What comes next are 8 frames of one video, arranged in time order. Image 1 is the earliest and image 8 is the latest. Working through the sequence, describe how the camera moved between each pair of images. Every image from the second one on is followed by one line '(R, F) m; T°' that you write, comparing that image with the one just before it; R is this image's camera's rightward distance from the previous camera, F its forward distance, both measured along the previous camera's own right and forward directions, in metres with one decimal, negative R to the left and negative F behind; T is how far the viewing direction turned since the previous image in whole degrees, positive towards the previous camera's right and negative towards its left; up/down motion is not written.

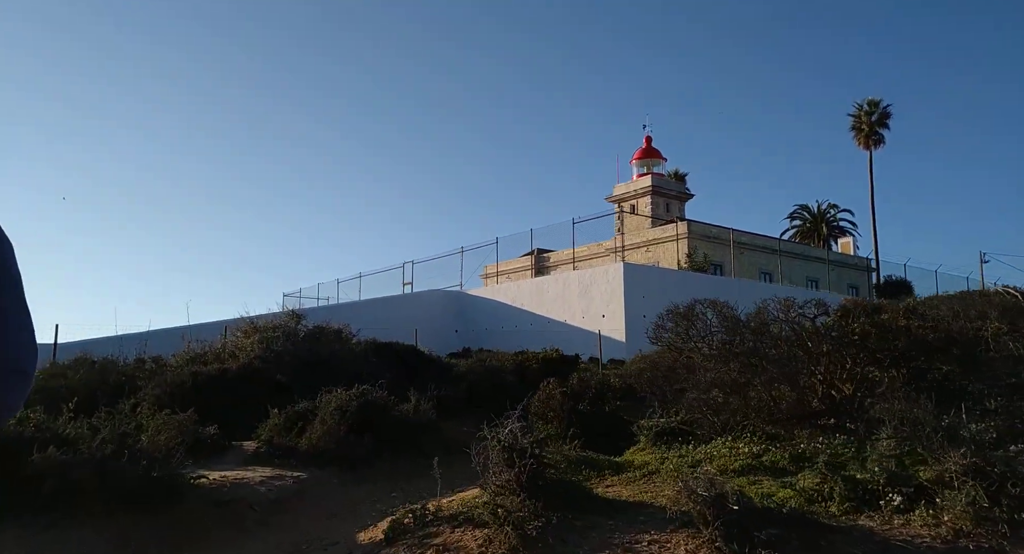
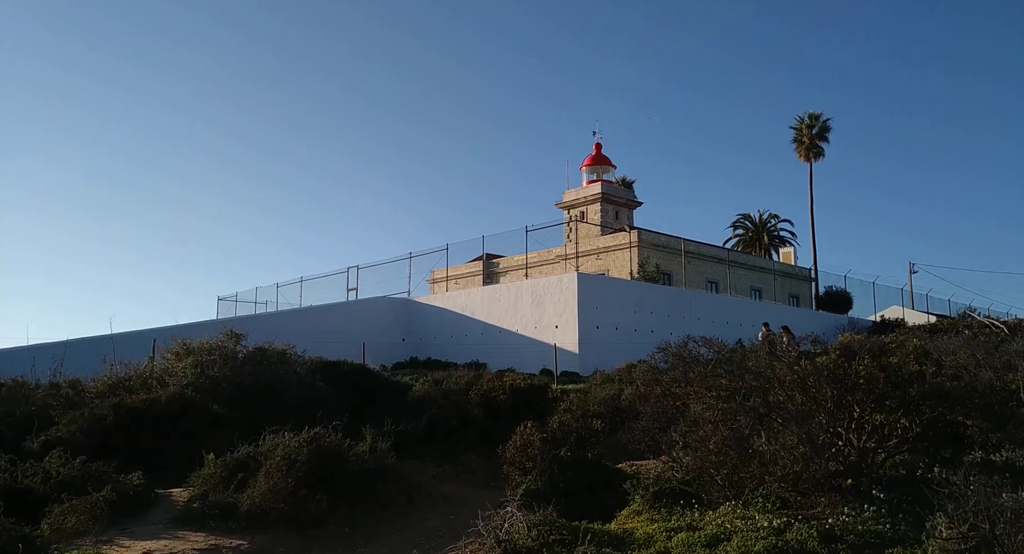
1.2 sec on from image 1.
(-0.4, +1.1) m; +4°
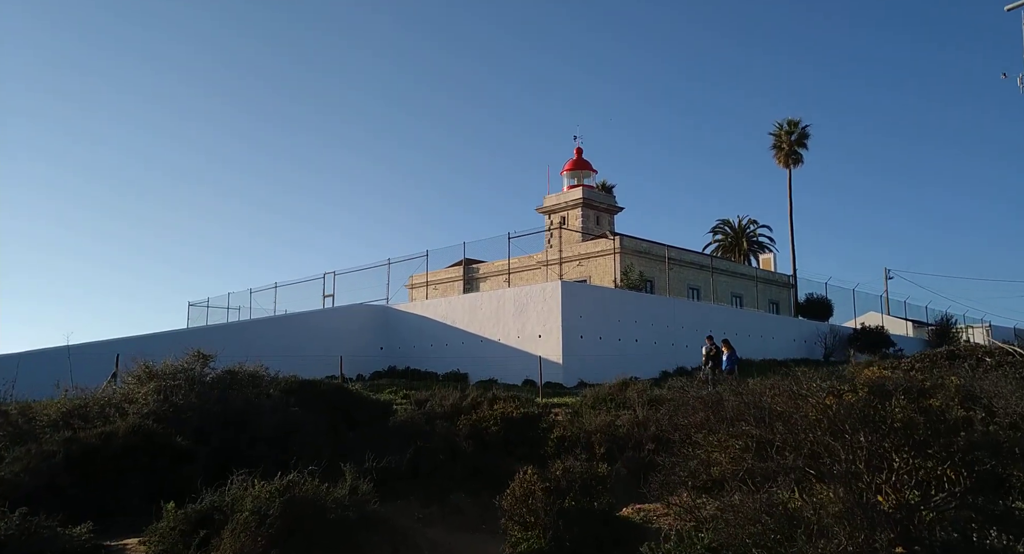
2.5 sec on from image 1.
(-0.2, +1.0) m; +2°
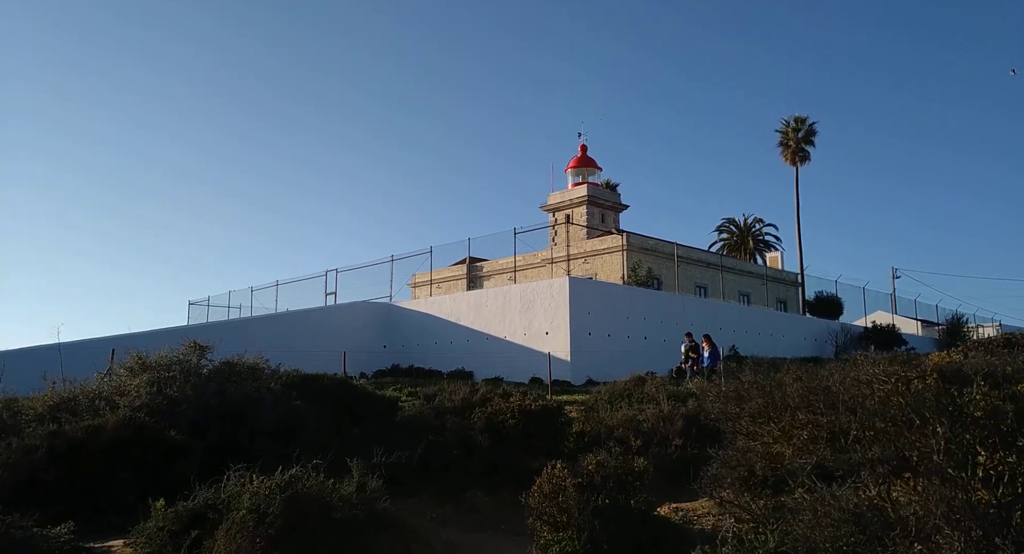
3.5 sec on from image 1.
(-0.3, +0.9) m; 0°
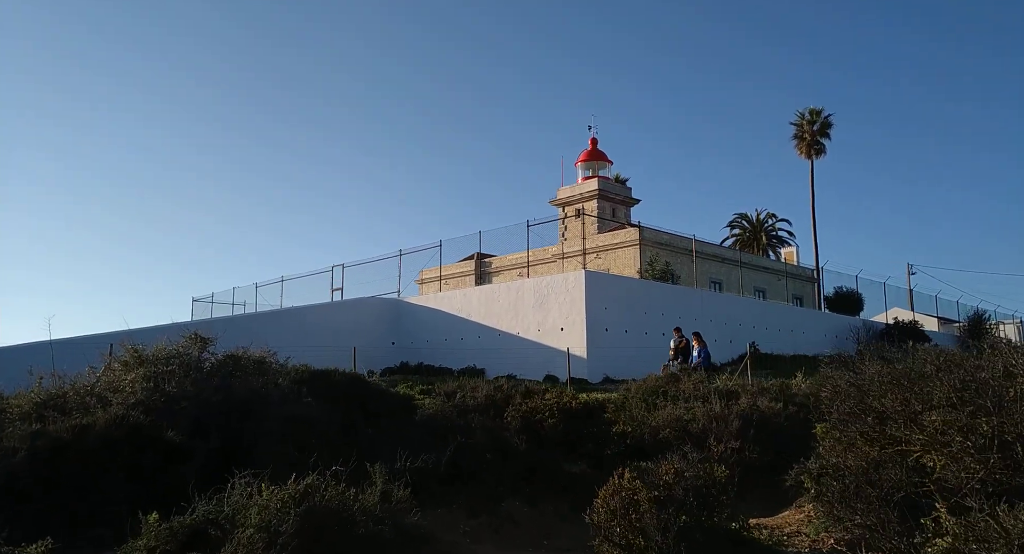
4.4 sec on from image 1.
(-0.4, +1.2) m; 0°
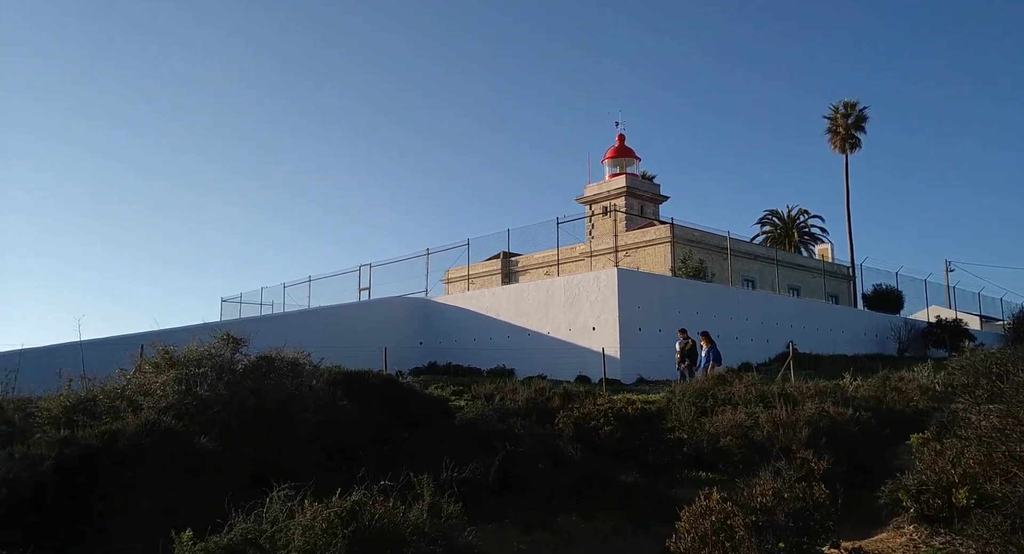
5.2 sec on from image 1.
(-0.3, +0.6) m; -2°
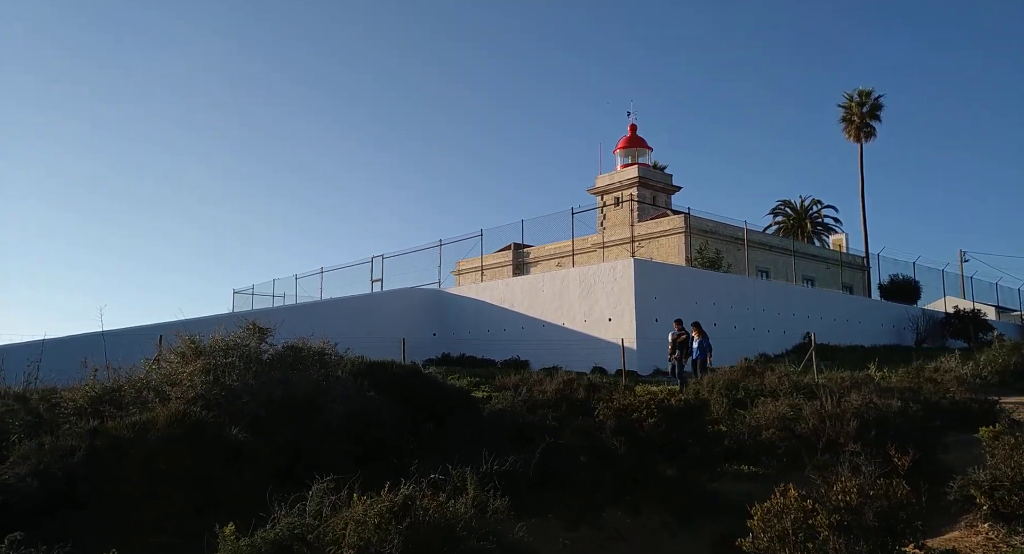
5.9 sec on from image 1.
(-0.4, +0.3) m; -1°
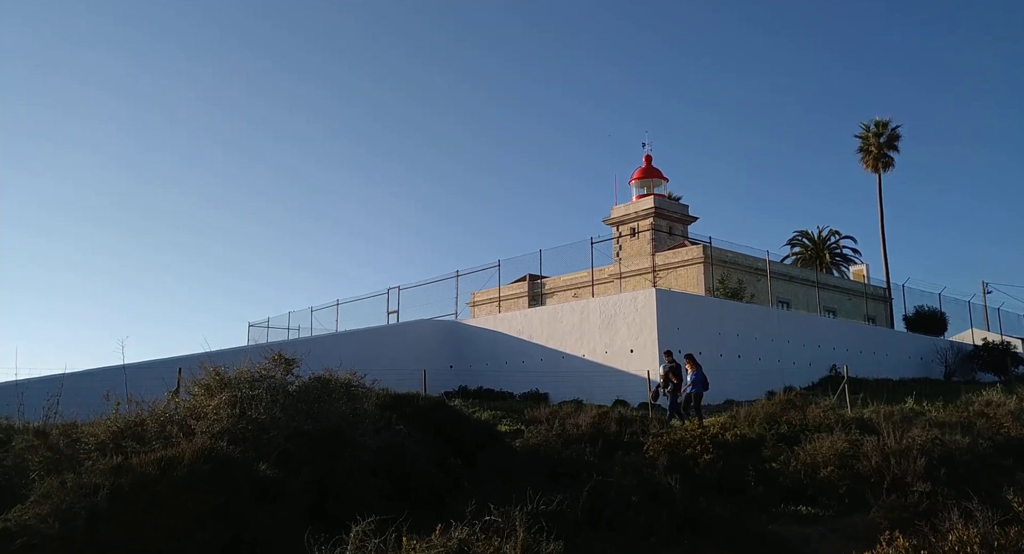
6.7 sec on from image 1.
(-0.4, +0.4) m; -1°
